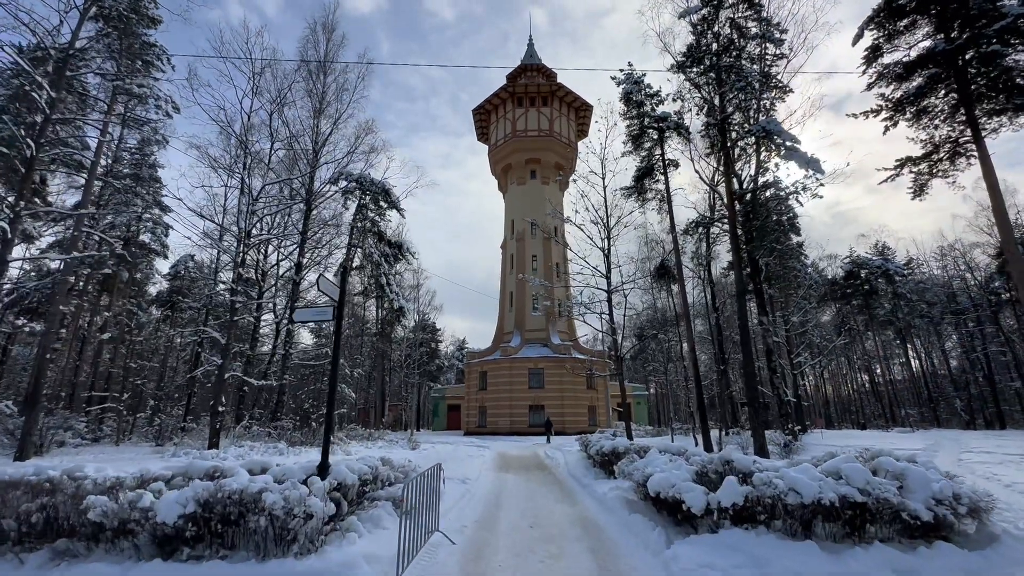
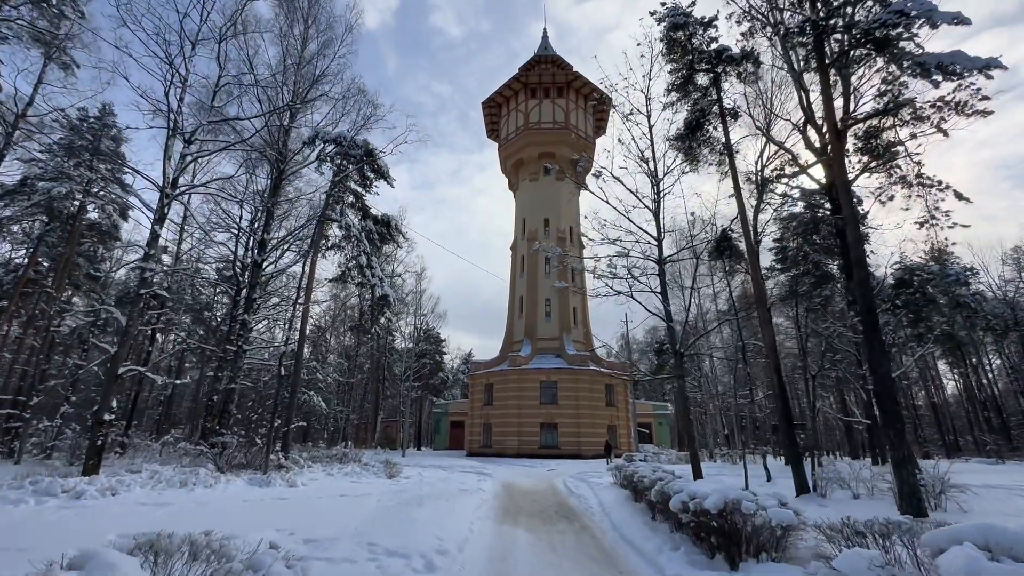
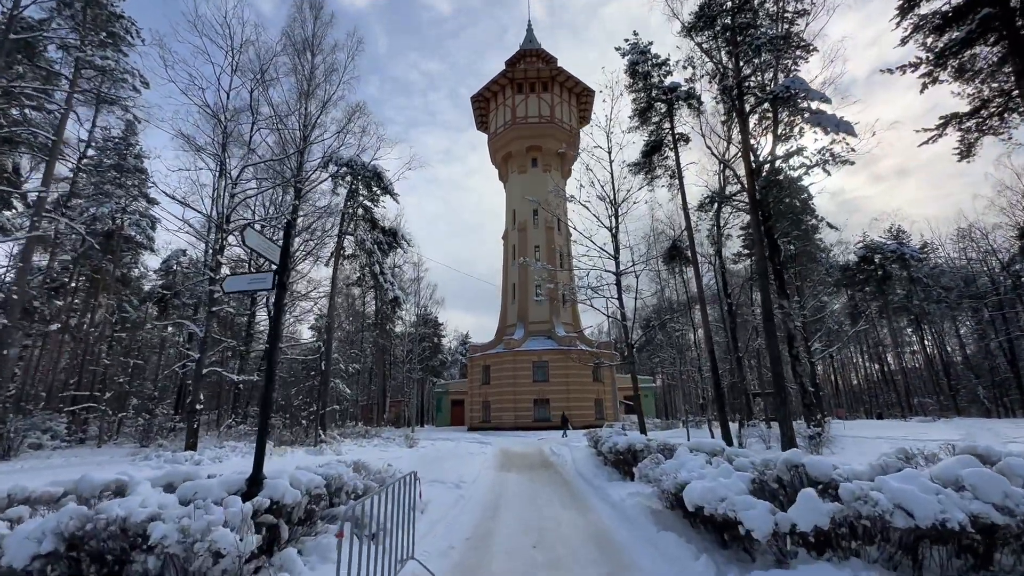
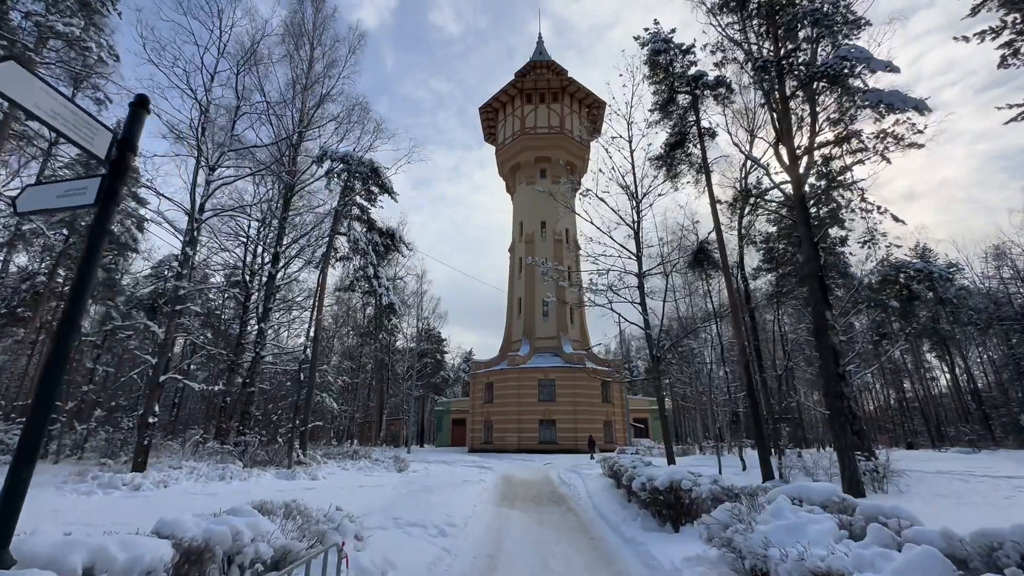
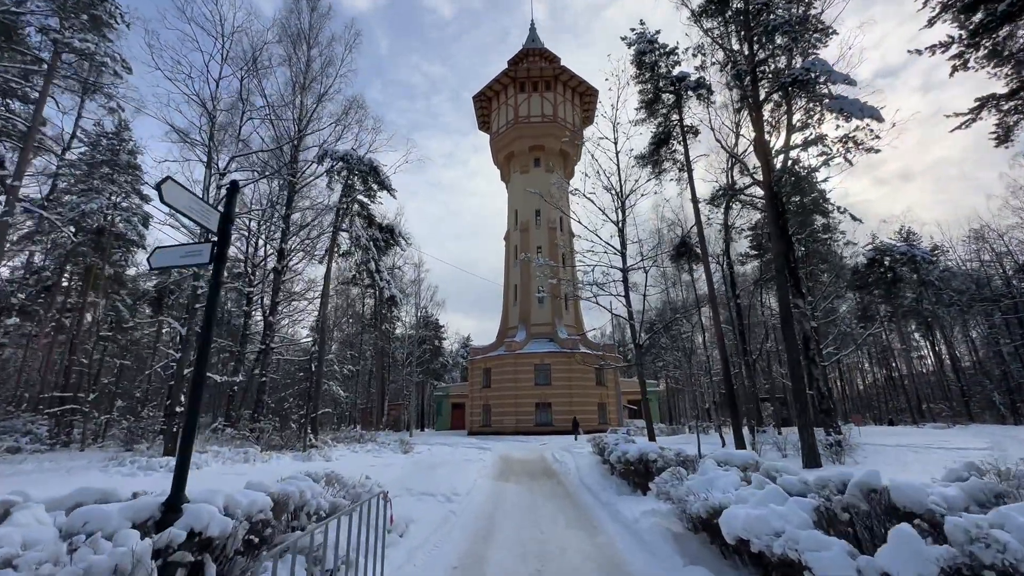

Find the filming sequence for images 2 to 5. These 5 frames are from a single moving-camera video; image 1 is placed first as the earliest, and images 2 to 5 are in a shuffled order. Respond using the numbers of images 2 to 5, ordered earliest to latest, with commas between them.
3, 5, 4, 2
